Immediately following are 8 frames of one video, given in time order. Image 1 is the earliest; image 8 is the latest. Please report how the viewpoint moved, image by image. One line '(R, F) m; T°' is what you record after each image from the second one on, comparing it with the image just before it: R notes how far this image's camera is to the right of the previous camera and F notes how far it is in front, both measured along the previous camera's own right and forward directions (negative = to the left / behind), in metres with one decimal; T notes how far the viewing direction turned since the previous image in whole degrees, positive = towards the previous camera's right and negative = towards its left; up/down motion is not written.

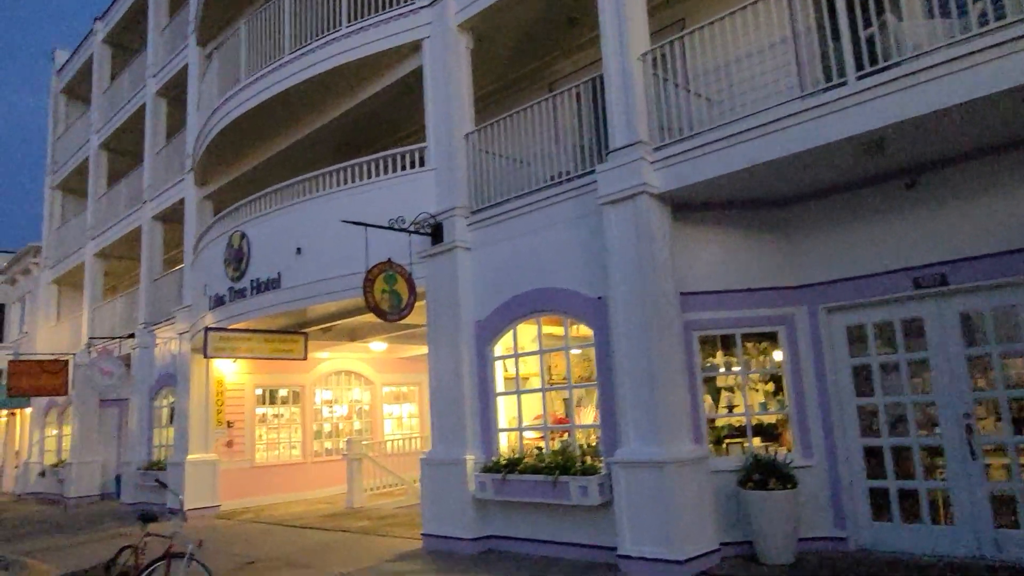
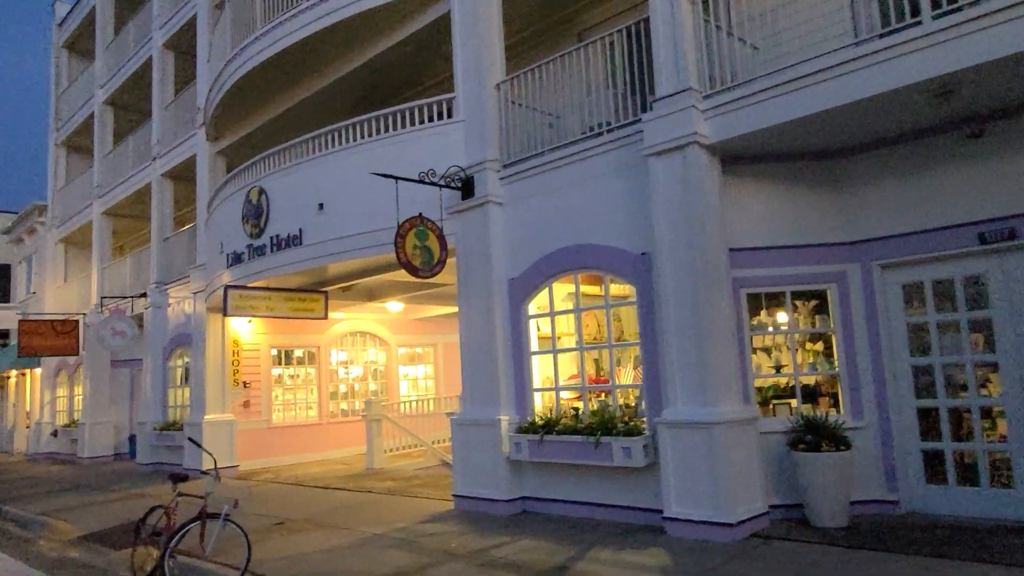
(-0.4, +0.3) m; 0°
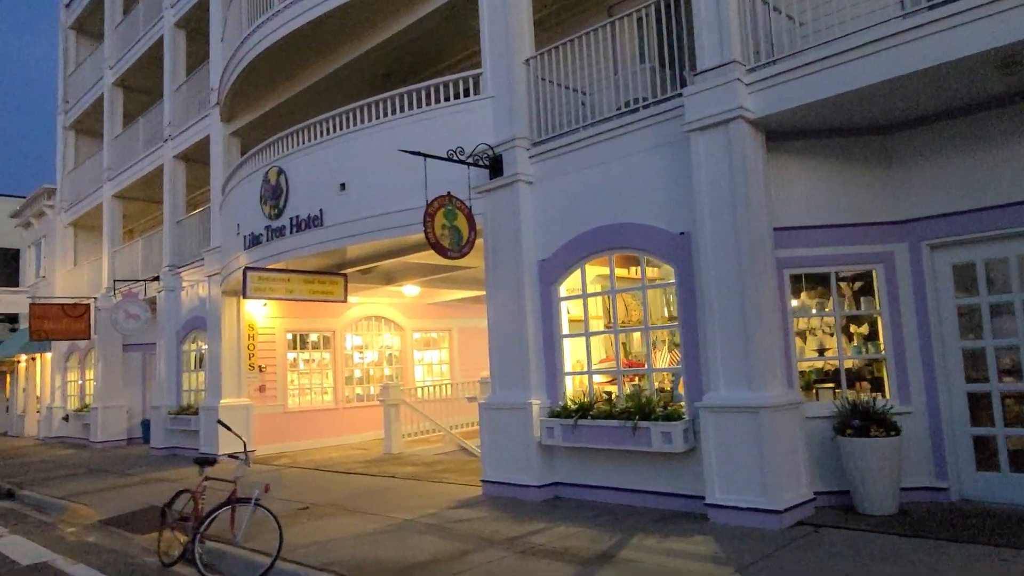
(-0.3, +0.2) m; 0°
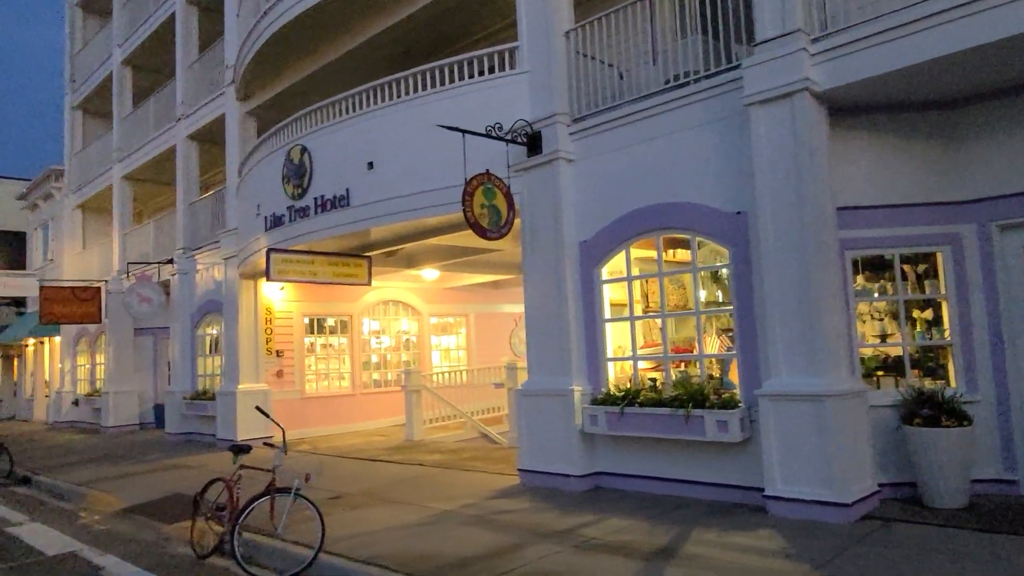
(-0.5, +0.3) m; 0°
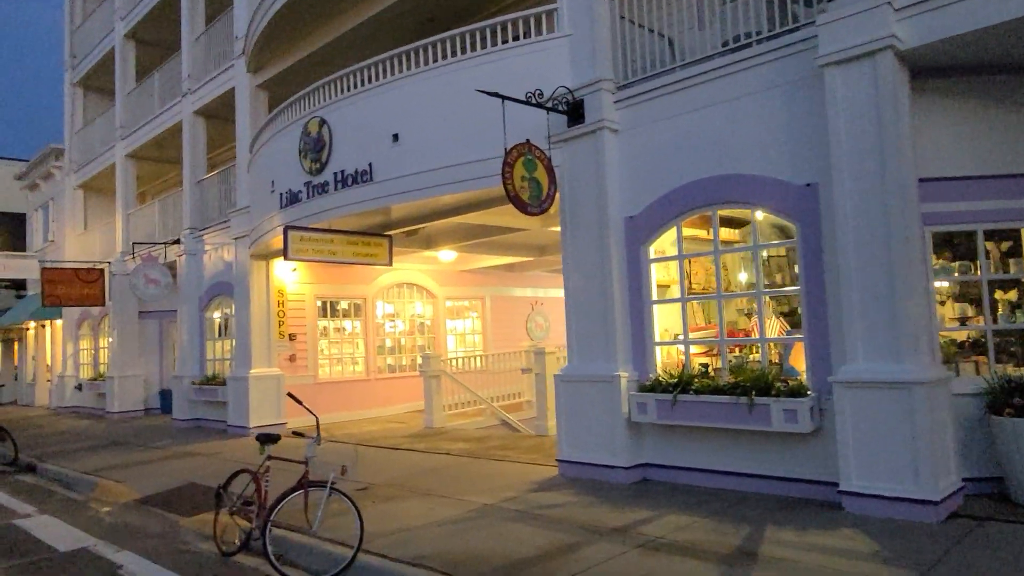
(-0.5, +0.6) m; 0°
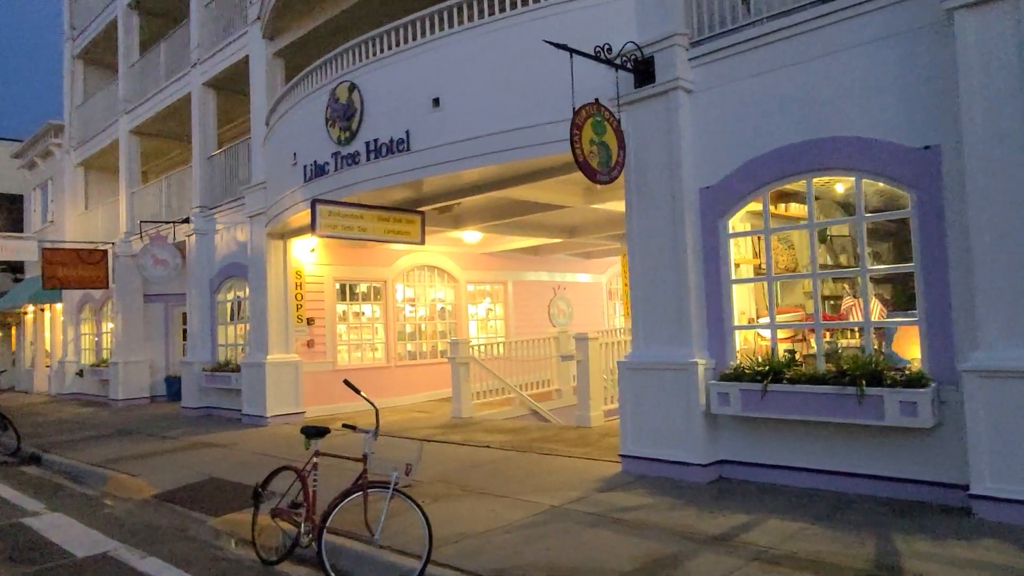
(-0.7, +0.8) m; 0°
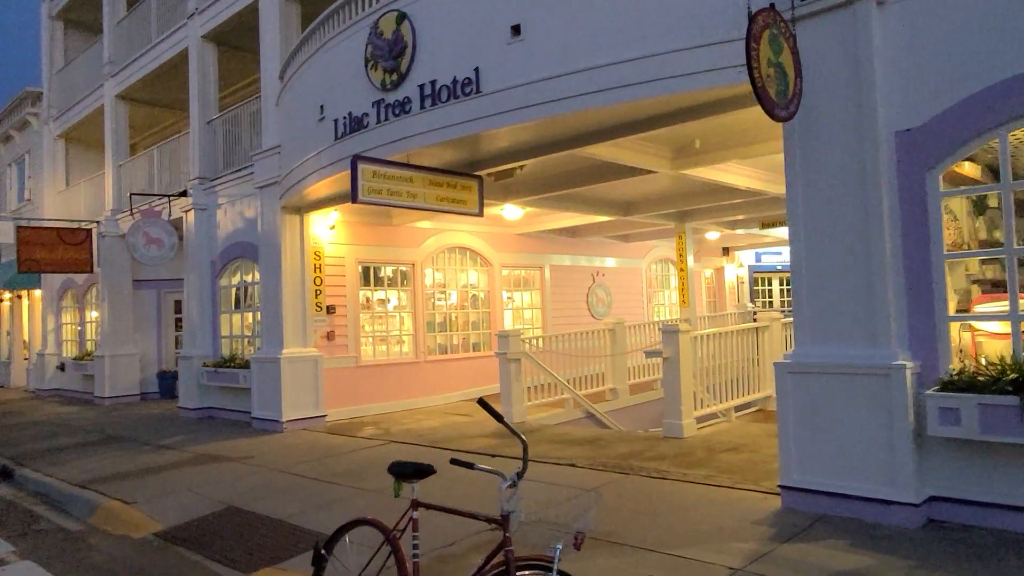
(-1.1, +1.9) m; +1°
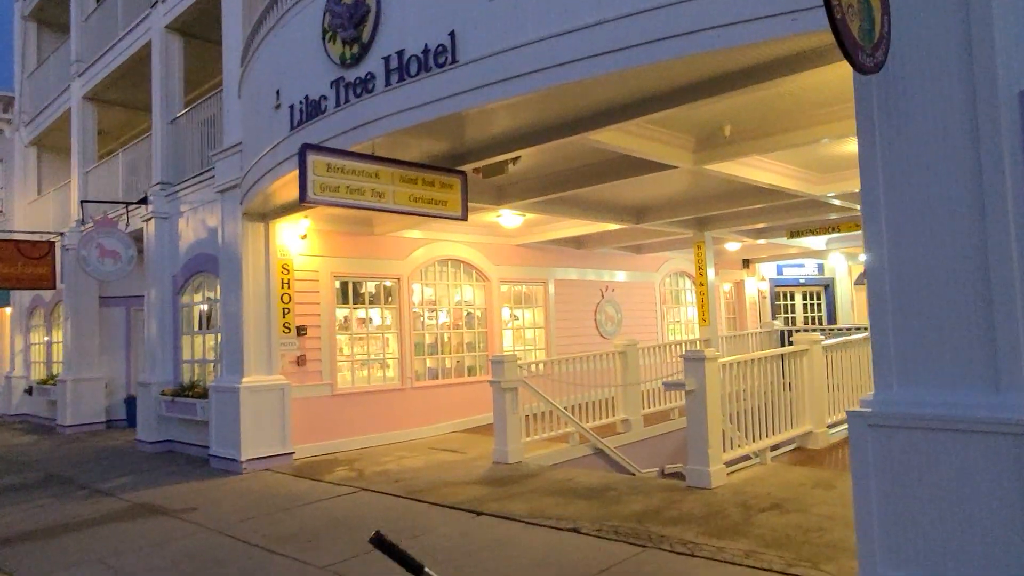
(+0.2, +1.5) m; -1°
